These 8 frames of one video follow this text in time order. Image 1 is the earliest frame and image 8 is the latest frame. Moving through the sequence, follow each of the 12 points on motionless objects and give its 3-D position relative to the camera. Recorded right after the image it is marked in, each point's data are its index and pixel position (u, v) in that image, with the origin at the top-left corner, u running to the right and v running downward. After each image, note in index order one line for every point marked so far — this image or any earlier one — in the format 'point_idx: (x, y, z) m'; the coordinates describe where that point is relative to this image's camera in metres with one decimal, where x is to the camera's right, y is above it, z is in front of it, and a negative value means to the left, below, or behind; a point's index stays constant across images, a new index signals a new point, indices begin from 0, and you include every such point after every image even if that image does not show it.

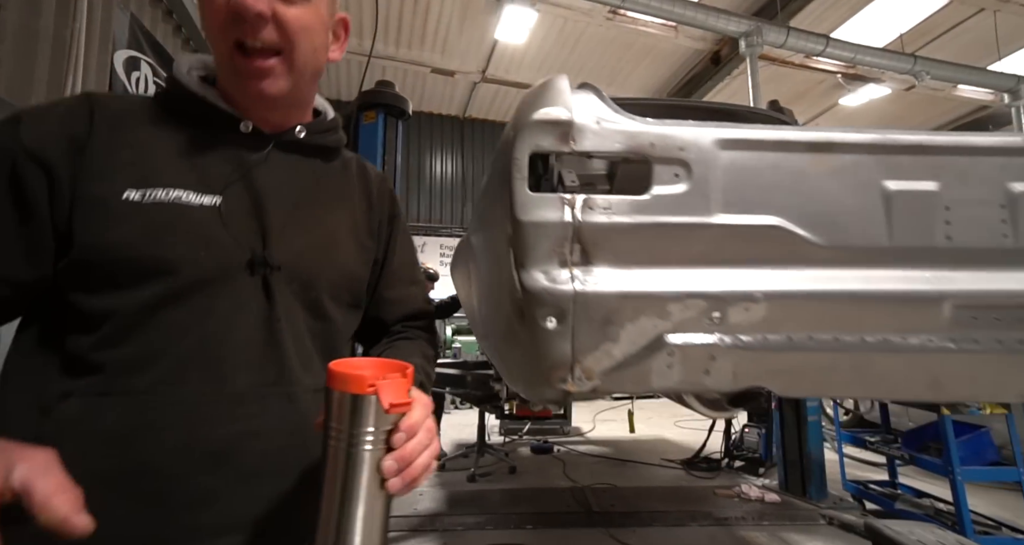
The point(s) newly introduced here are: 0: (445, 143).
0: (-1.1, +2.0, +6.6) m
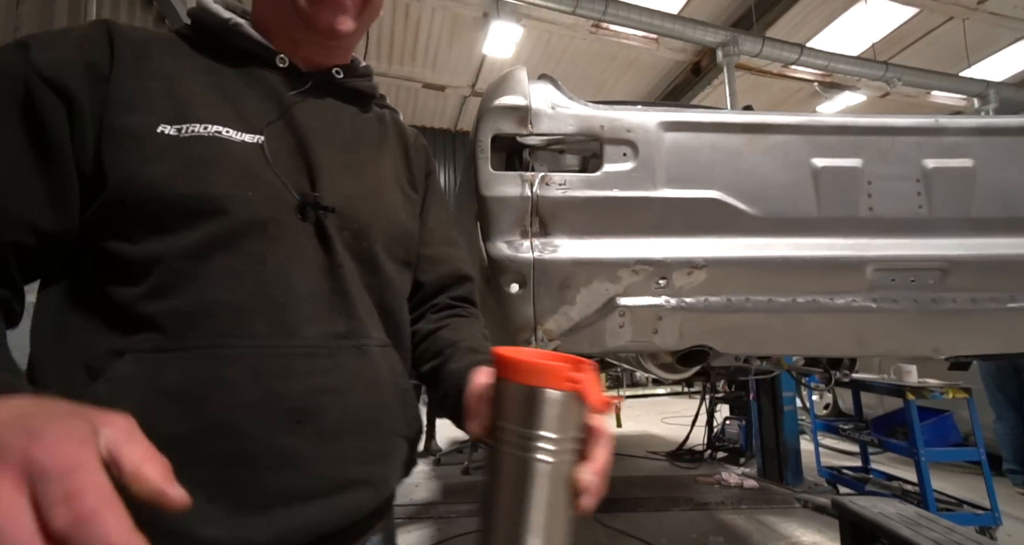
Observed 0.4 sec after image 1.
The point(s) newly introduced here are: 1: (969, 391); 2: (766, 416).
0: (-1.2, +1.9, +6.7) m
1: (+2.3, -0.6, +2.1) m
2: (+1.6, -0.9, +2.6) m
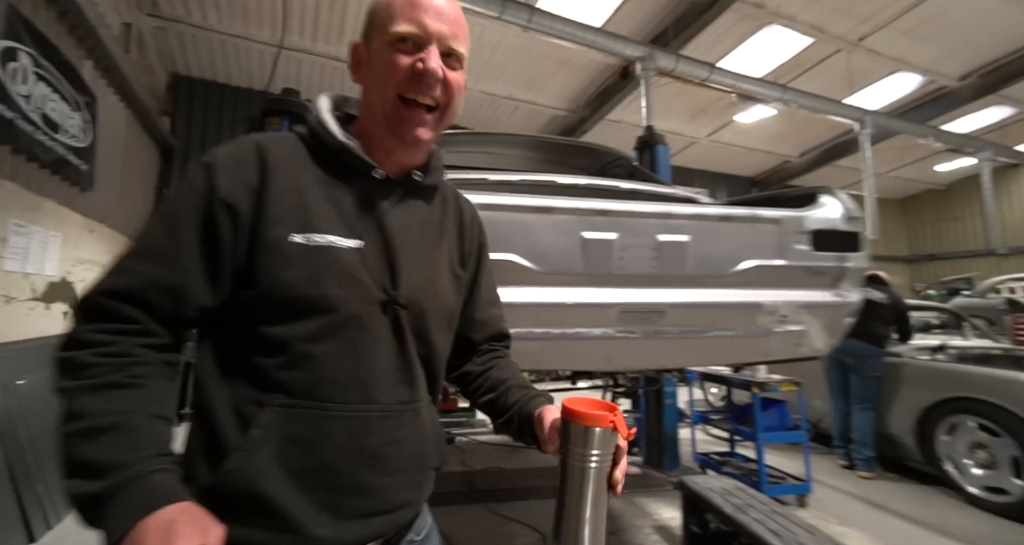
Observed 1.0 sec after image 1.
0: (-2.2, +2.1, +6.5) m
1: (+1.7, -0.7, +2.5) m
2: (+1.0, -0.9, +3.0) m
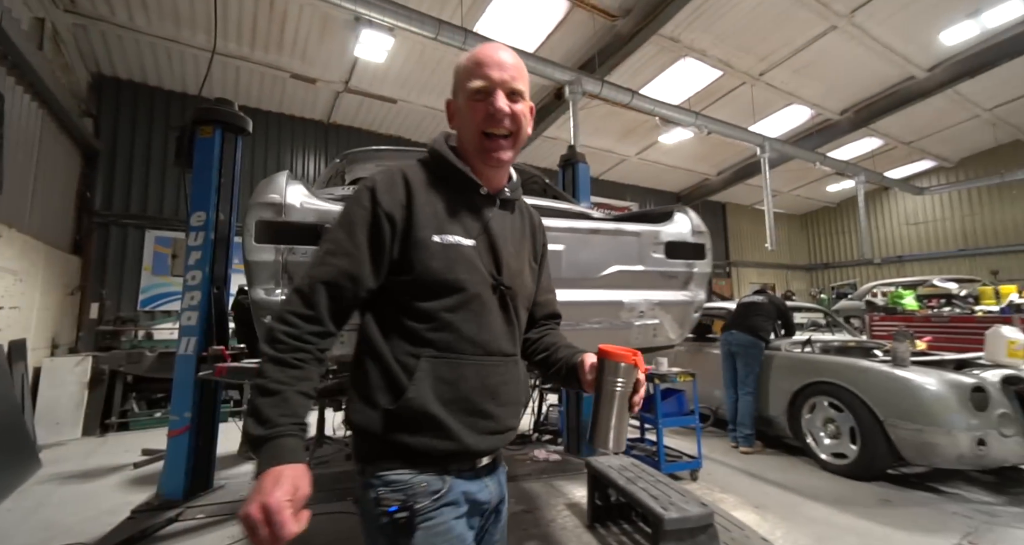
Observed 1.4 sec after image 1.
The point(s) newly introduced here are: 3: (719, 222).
0: (-3.1, +2.0, +6.5) m
1: (+1.3, -0.7, +2.9) m
2: (+0.5, -1.0, +3.3) m
3: (+5.6, +1.4, +11.5) m
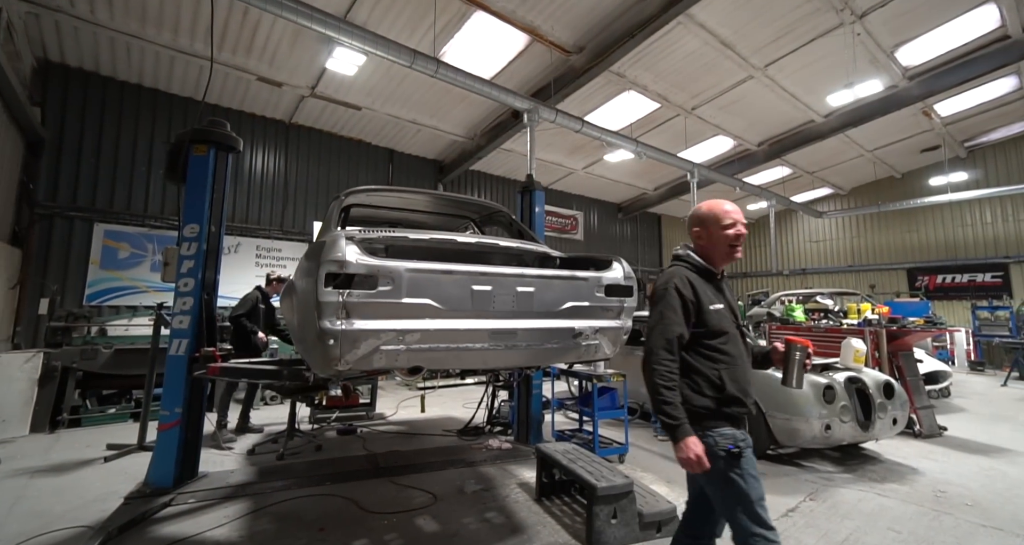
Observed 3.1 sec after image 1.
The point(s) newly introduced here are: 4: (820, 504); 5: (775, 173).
0: (-3.7, +2.0, +6.5) m
1: (+0.9, -0.9, +3.6) m
2: (+0.1, -1.1, +3.8) m
3: (+4.2, +1.2, +12.6) m
4: (+2.0, -1.5, +2.8) m
5: (+6.5, +2.4, +10.5) m
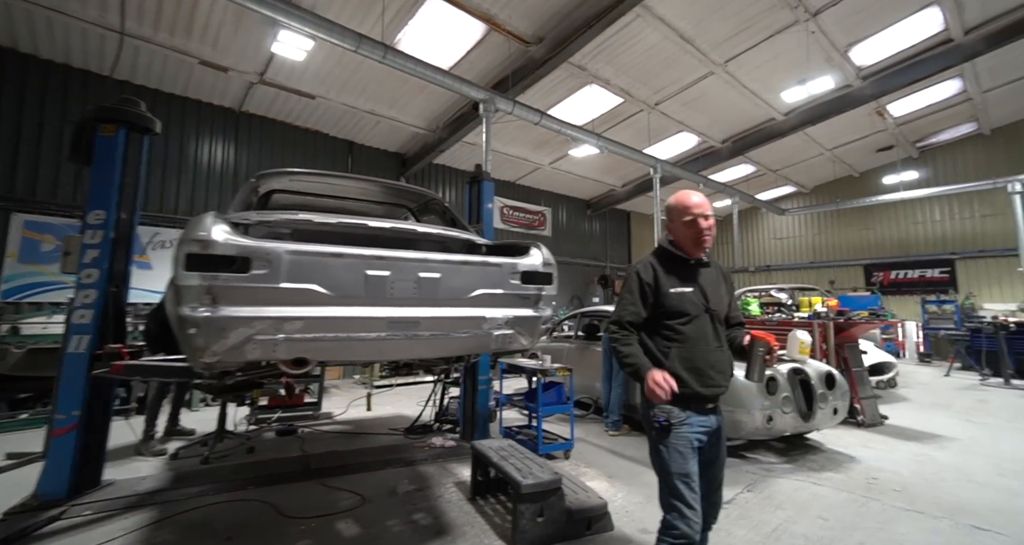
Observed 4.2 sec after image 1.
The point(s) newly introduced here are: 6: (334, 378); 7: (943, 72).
0: (-4.3, +2.1, +6.2) m
1: (+0.5, -0.8, +3.5) m
2: (-0.4, -1.0, +3.7) m
3: (+3.3, +1.3, +12.7) m
4: (+1.6, -1.5, +2.8) m
5: (+5.7, +2.5, +10.6) m
6: (-2.8, -1.6, +6.6) m
7: (+7.0, +3.3, +7.0) m
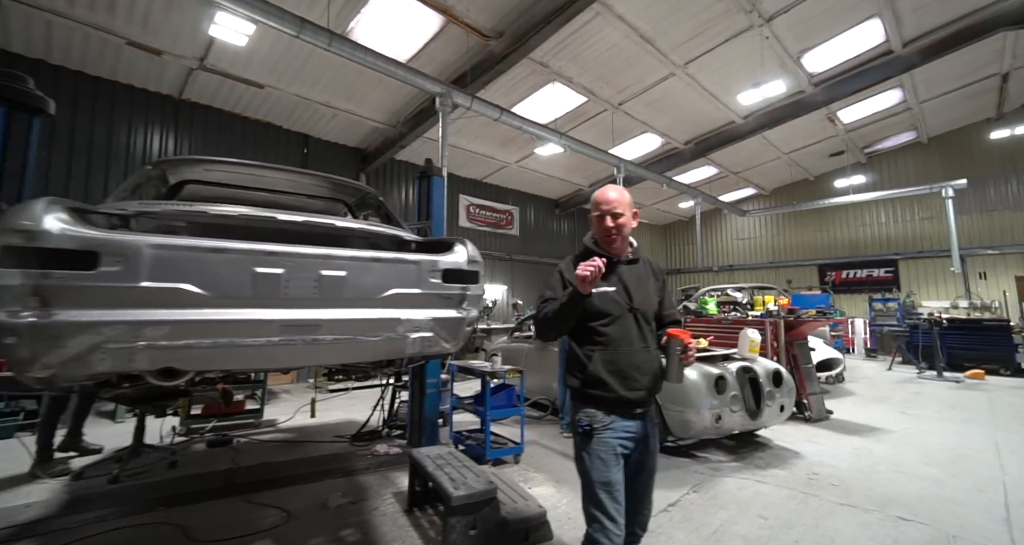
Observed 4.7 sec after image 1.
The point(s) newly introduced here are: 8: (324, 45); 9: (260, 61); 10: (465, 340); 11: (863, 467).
0: (-4.9, +2.1, +5.8) m
1: (+0.1, -0.8, +3.4) m
2: (-0.8, -1.0, +3.5) m
3: (+2.3, +1.3, +12.7) m
4: (+1.3, -1.5, +2.8) m
5: (+4.8, +2.6, +10.8) m
6: (-3.3, -1.6, +6.3) m
7: (+6.4, +3.3, +7.2) m
8: (-1.9, +2.4, +4.5) m
9: (-3.1, +2.6, +5.3) m
10: (-0.2, -0.3, +1.8) m
11: (+2.7, -1.5, +3.3) m
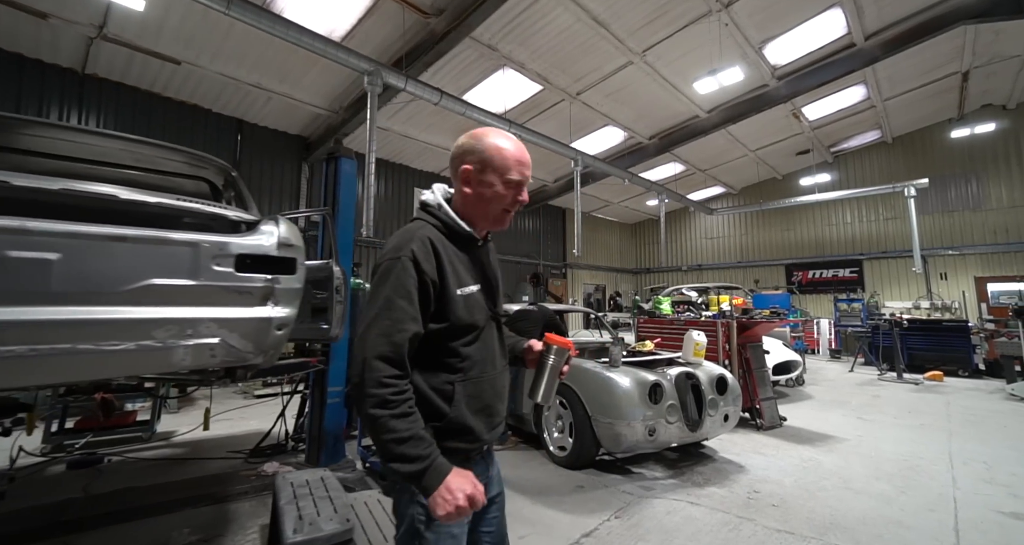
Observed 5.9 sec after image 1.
0: (-5.6, +2.2, +5.2) m
1: (-0.6, -0.8, +3.0) m
2: (-1.4, -1.0, +3.1) m
3: (+1.3, +1.4, +12.4) m
4: (+0.6, -1.4, +2.5) m
5: (+3.9, +2.6, +10.6) m
6: (-4.1, -1.6, +5.8) m
7: (+5.6, +3.3, +7.1) m
8: (-2.6, +2.5, +4.0) m
9: (-3.8, +2.7, +4.8) m
10: (-0.7, -0.2, +1.4) m
11: (+2.1, -1.5, +3.0) m
